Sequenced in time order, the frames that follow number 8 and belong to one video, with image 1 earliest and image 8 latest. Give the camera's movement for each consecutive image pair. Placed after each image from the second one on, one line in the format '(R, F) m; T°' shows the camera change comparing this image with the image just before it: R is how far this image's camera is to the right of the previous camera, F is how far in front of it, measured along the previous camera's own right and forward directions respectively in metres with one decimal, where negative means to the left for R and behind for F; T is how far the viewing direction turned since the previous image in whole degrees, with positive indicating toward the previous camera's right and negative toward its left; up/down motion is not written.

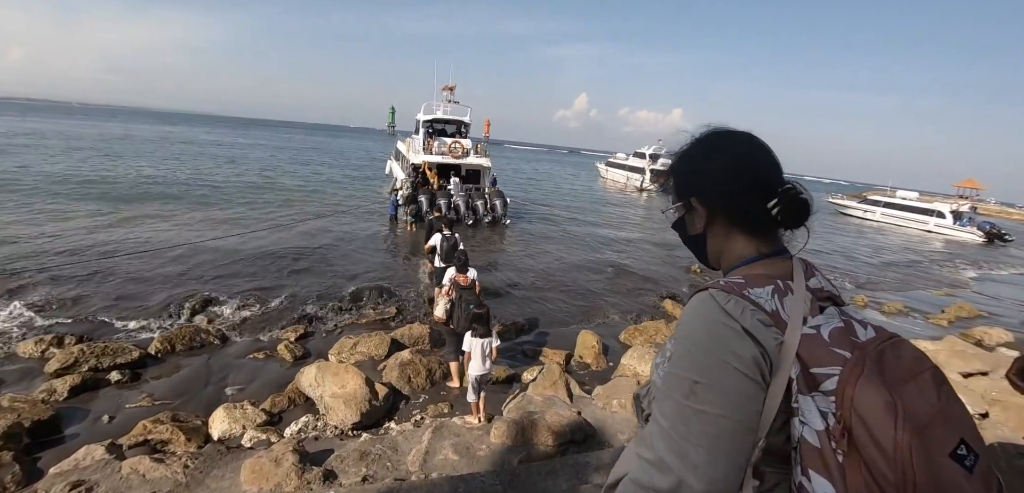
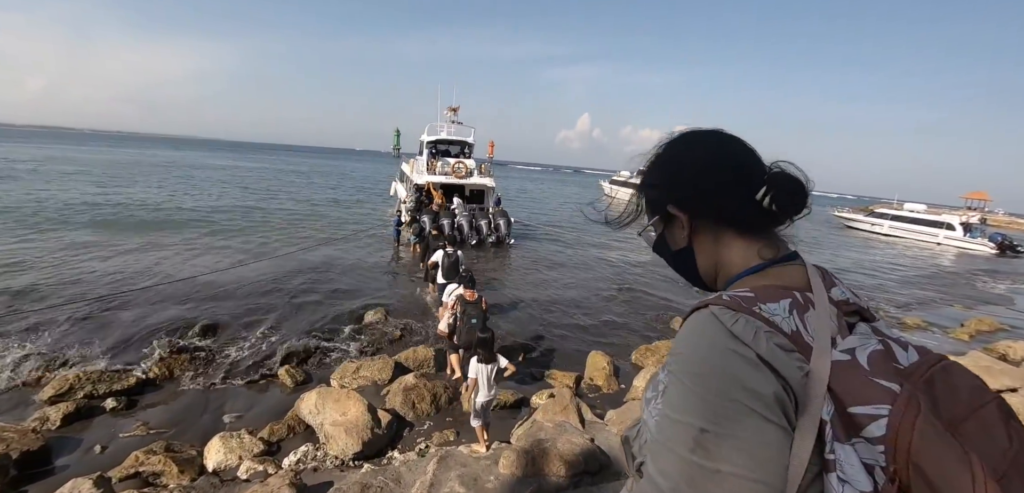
(0.0, +0.2) m; -1°
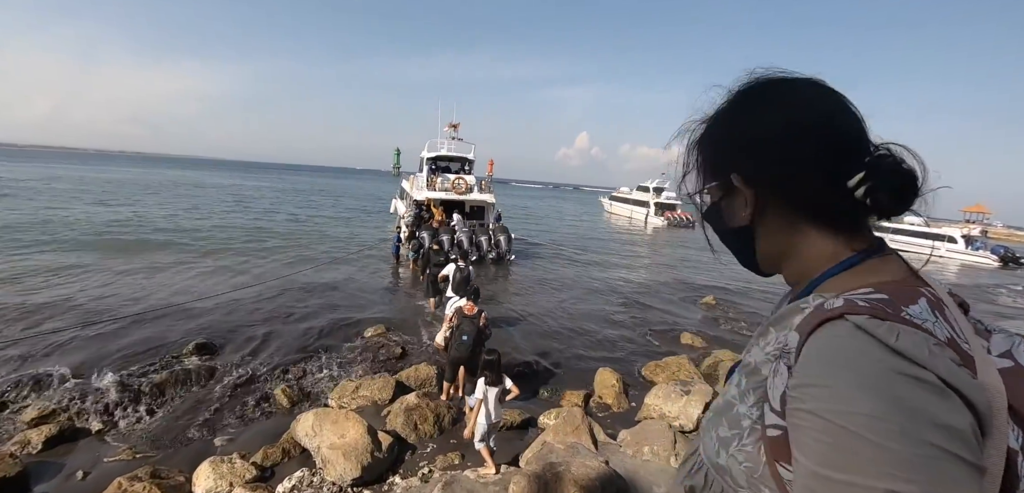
(-0.1, +0.3) m; 0°
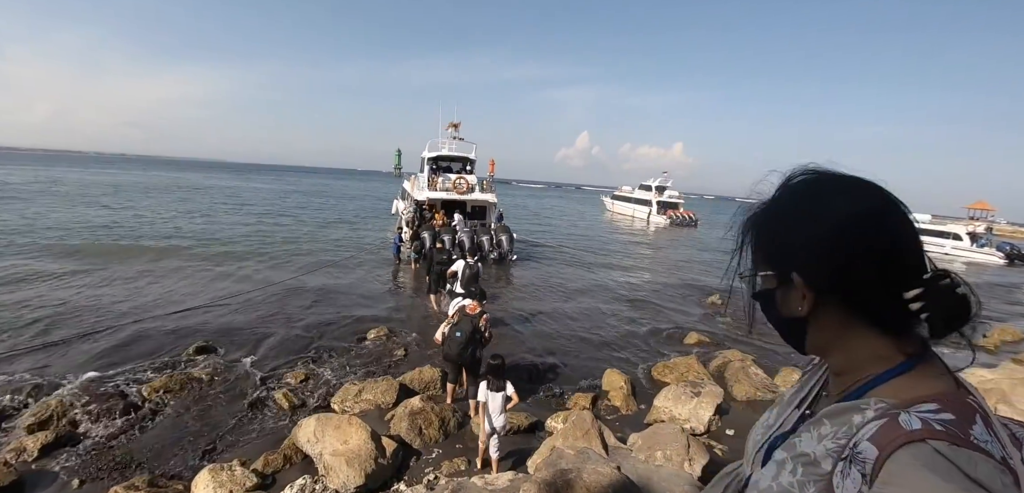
(-0.1, +0.2) m; 0°
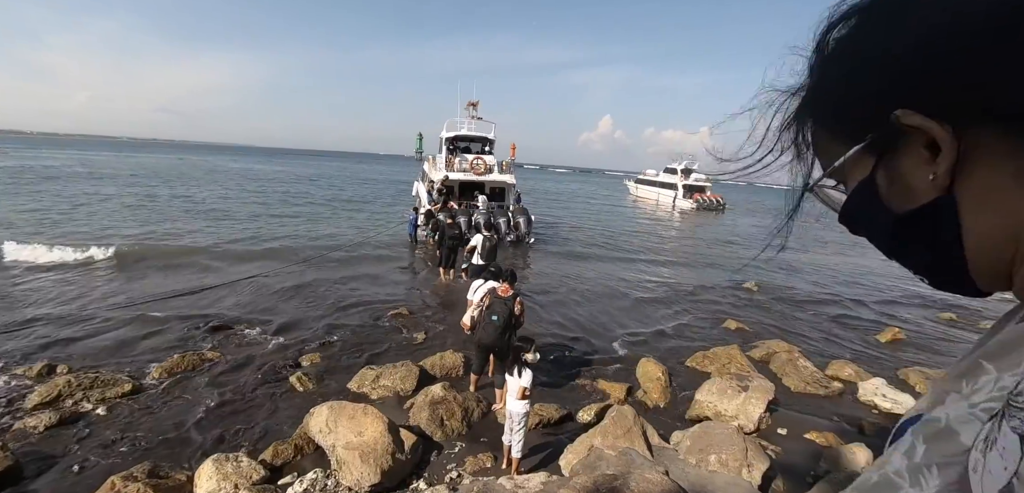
(-0.1, +0.6) m; -2°
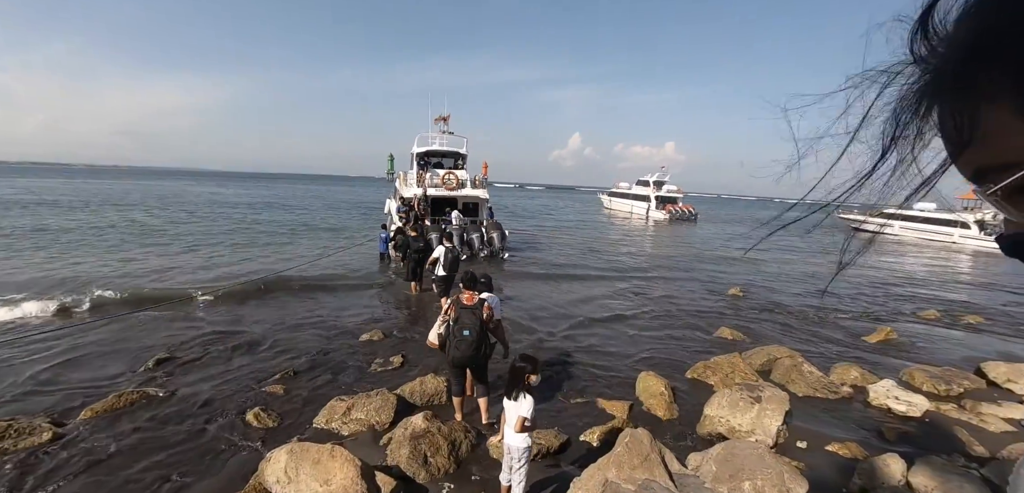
(-0.1, +0.7) m; +3°
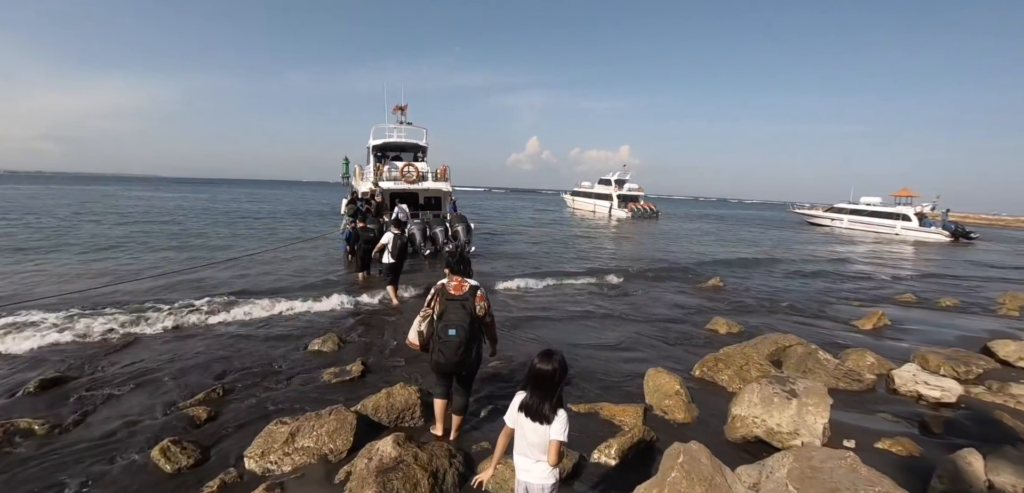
(-0.3, +1.2) m; +5°
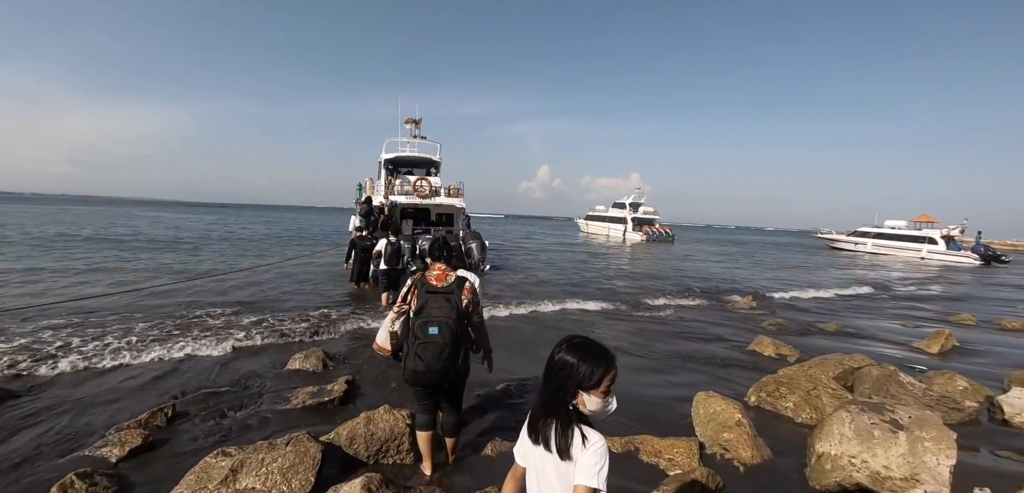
(-0.1, +1.1) m; -1°
